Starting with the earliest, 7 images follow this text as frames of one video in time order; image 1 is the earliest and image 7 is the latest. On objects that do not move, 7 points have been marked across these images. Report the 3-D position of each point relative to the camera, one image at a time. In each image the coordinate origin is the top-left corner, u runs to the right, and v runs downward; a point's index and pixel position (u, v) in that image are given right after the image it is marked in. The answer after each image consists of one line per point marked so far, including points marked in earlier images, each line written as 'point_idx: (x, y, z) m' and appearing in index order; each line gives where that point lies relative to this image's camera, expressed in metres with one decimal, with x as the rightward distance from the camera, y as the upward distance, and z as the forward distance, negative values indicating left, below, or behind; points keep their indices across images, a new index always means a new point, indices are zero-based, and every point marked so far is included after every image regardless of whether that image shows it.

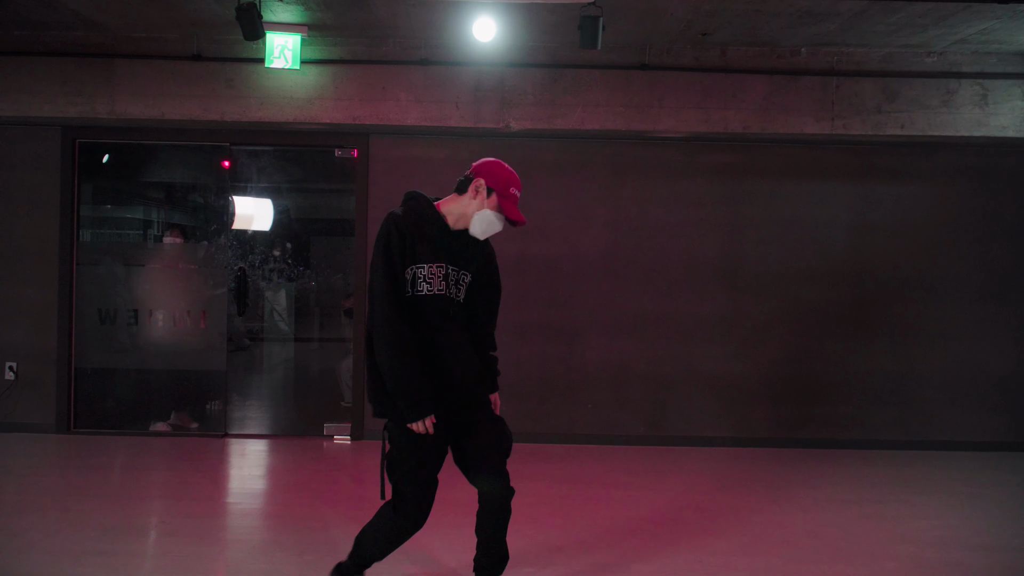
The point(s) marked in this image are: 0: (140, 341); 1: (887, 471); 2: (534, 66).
0: (-3.1, -0.4, +5.3) m
1: (+2.7, -1.3, +4.7) m
2: (+0.2, +1.8, +5.1) m
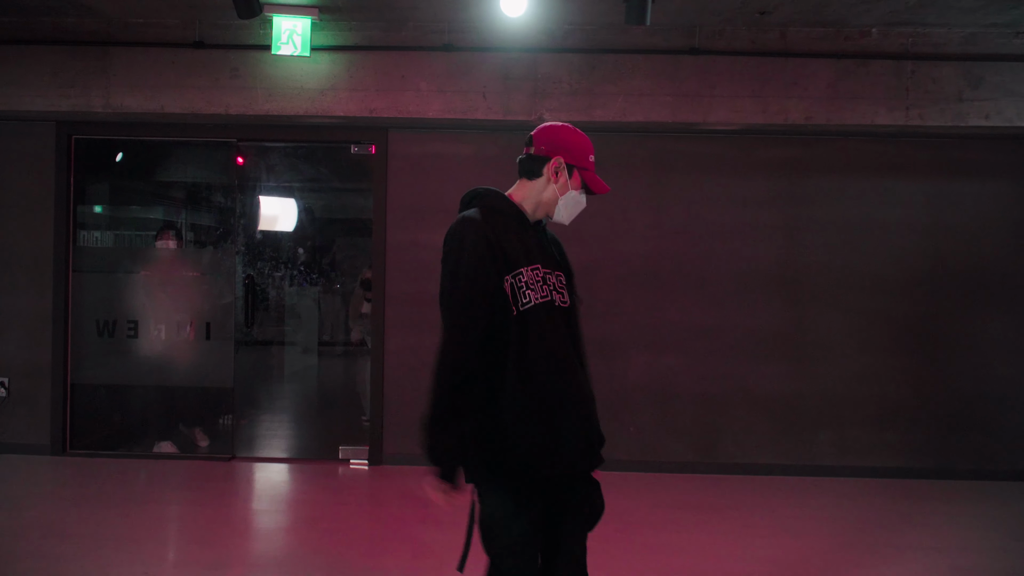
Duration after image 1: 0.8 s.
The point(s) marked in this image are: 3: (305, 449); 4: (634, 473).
0: (-2.8, -0.5, +4.9) m
1: (+3.0, -1.4, +4.2) m
2: (+0.4, +1.7, +4.6) m
3: (-1.6, -1.3, +4.9) m
4: (+0.9, -1.3, +4.7) m
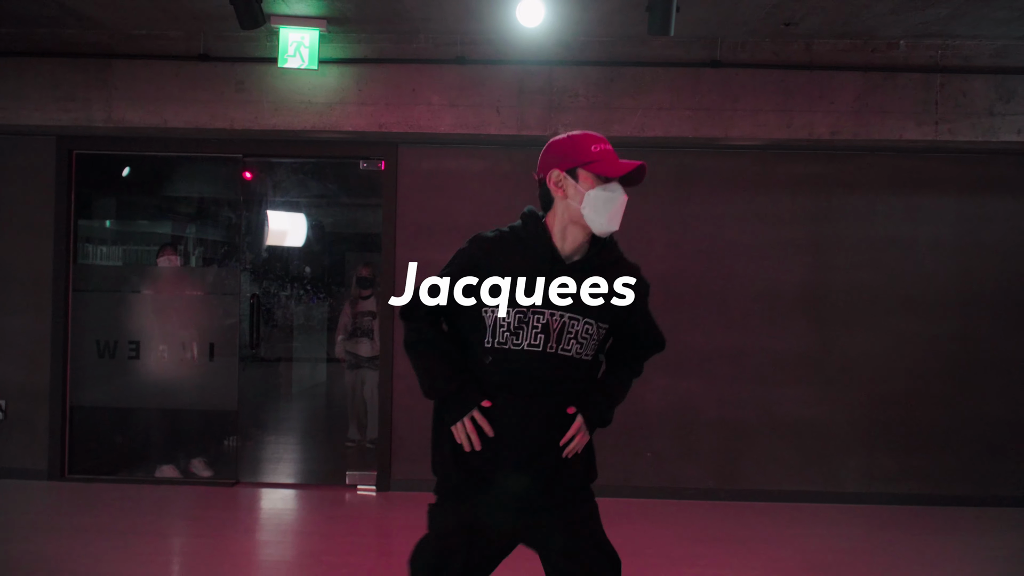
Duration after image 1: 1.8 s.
0: (-2.7, -0.6, +4.7) m
1: (+3.1, -1.6, +4.0) m
2: (+0.5, +1.5, +4.4) m
3: (-1.5, -1.4, +4.7) m
4: (+1.0, -1.5, +4.5) m
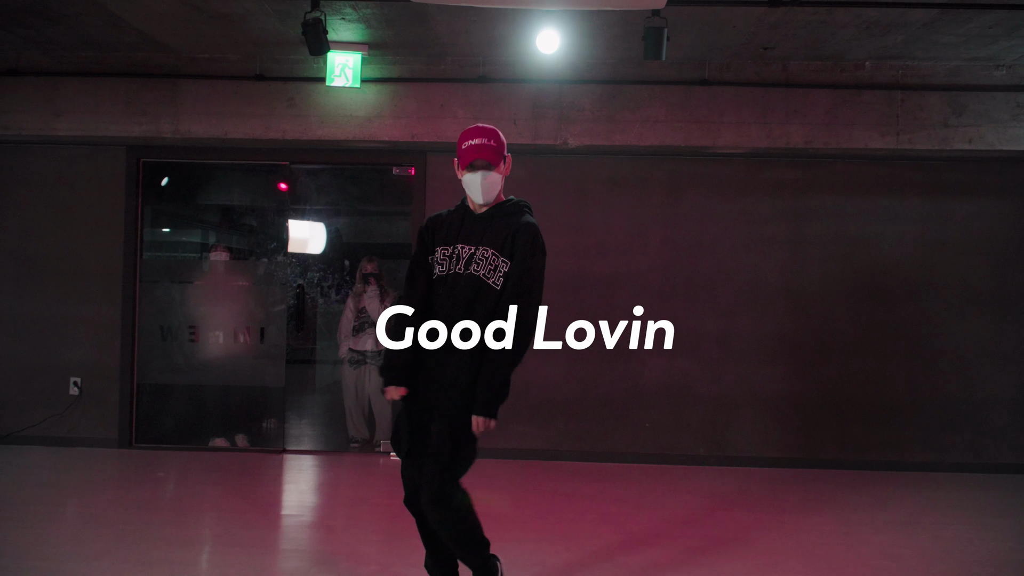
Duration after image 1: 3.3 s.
0: (-2.6, -0.6, +5.3) m
1: (+3.2, -1.5, +4.6) m
2: (+0.6, +1.6, +5.0) m
3: (-1.4, -1.3, +5.3) m
4: (+1.1, -1.4, +5.2) m
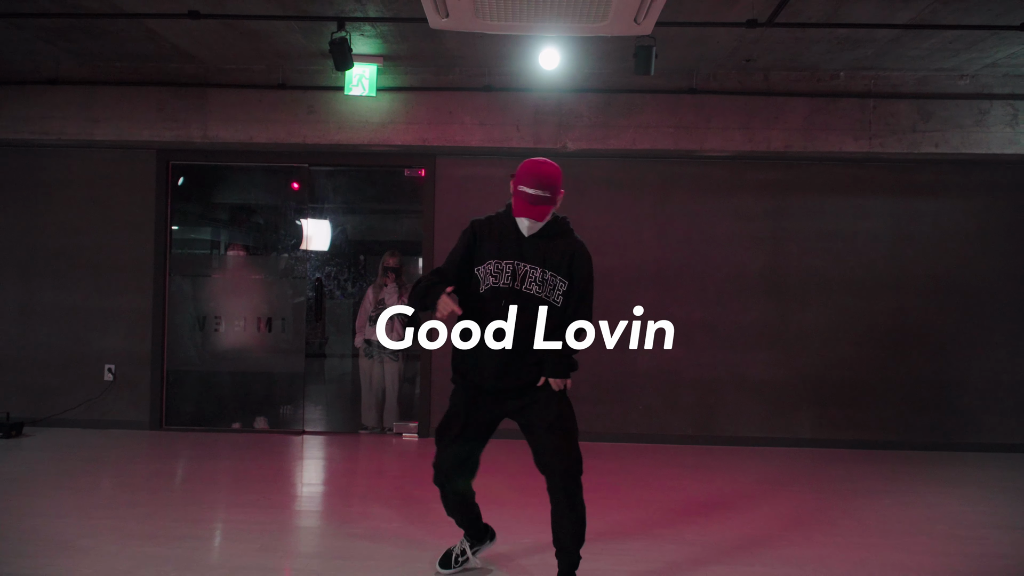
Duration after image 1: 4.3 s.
0: (-2.6, -0.5, +5.8) m
1: (+3.2, -1.4, +5.0) m
2: (+0.7, +1.7, +5.5) m
3: (-1.4, -1.3, +5.7) m
4: (+1.1, -1.3, +5.6) m
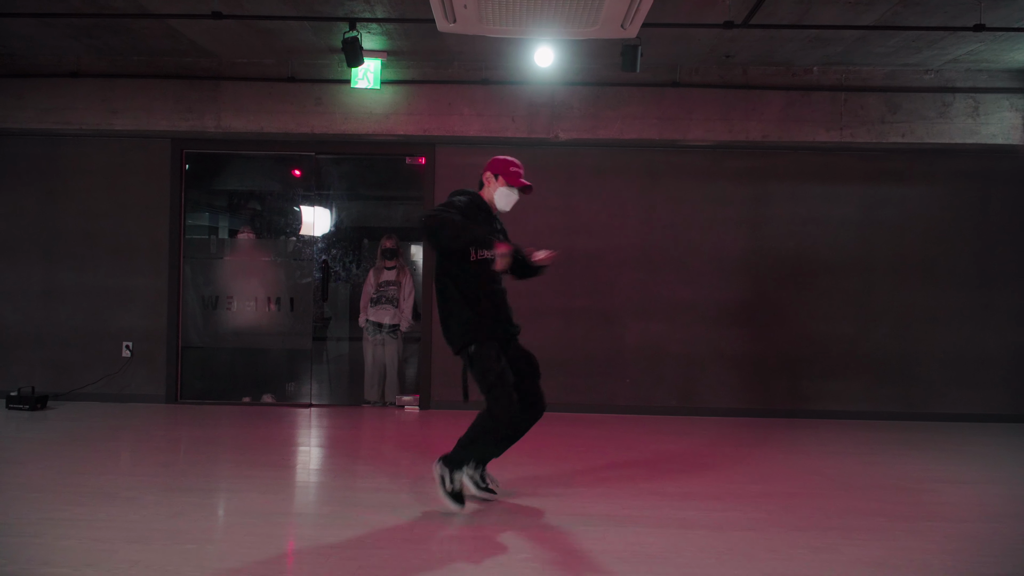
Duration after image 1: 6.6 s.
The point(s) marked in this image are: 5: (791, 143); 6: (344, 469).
0: (-2.6, -0.3, +6.1) m
1: (+3.2, -1.2, +5.5) m
2: (+0.6, +1.8, +5.8) m
3: (-1.4, -1.1, +6.1) m
4: (+1.1, -1.2, +6.0) m
5: (+2.5, +1.3, +5.9) m
6: (-1.1, -1.2, +4.3) m
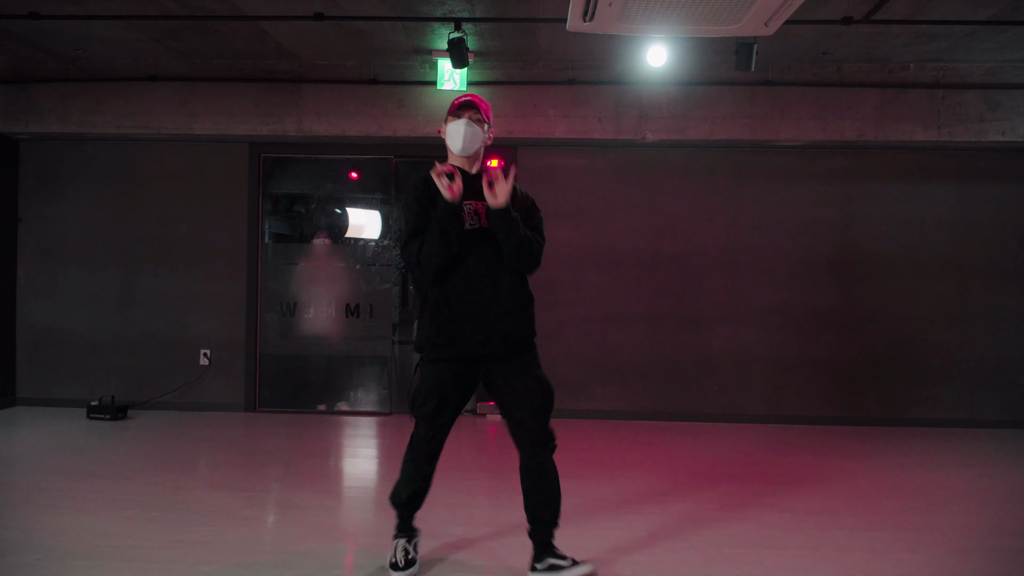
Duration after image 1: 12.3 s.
0: (-1.8, -0.4, +6.0) m
1: (+3.9, -1.3, +5.3) m
2: (+1.4, +1.8, +5.7) m
3: (-0.7, -1.1, +6.0) m
4: (+1.9, -1.2, +5.8) m
5: (+3.3, +1.3, +5.7) m
6: (-0.4, -1.3, +4.2) m
